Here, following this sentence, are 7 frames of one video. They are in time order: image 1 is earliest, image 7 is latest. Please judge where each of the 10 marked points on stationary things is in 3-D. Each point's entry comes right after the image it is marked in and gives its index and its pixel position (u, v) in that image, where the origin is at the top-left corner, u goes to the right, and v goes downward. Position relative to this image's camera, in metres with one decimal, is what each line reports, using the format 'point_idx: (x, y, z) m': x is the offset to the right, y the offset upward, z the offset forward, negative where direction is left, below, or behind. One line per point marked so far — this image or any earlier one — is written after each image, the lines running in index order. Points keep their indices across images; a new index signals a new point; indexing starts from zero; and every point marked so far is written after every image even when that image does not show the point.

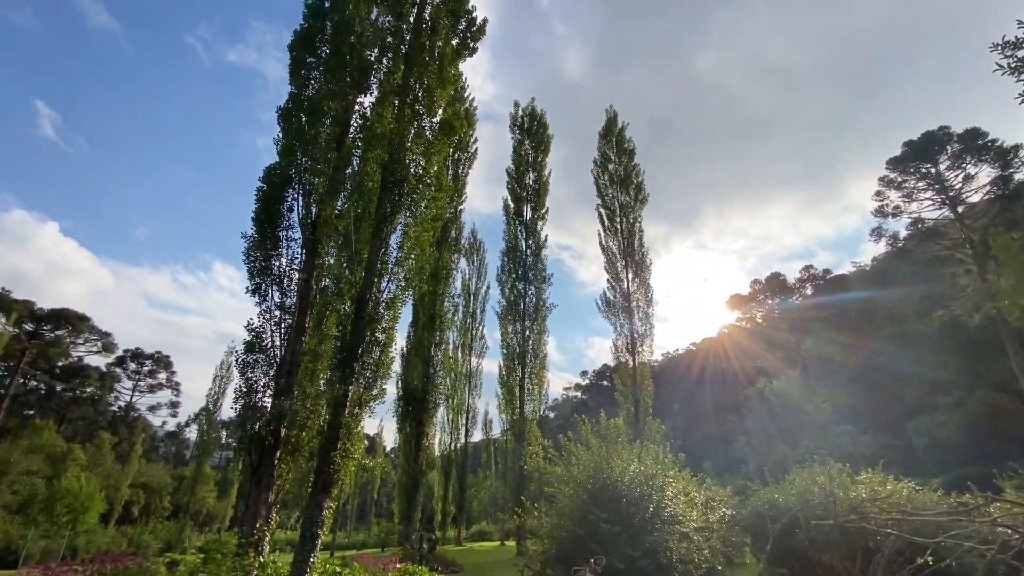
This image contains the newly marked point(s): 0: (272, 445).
0: (-4.1, -2.7, +8.3) m
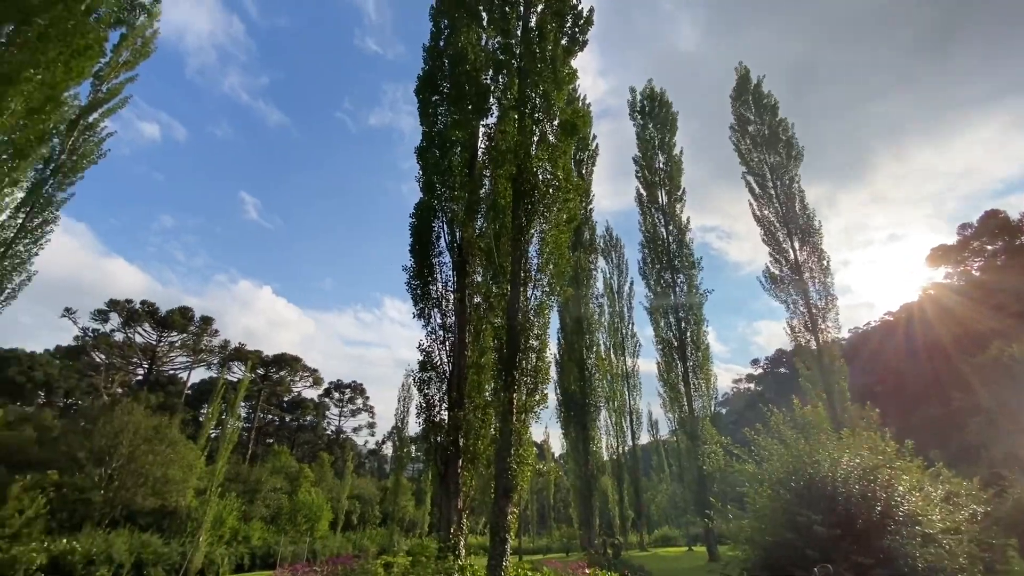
0: (-1.0, -3.1, +8.9) m
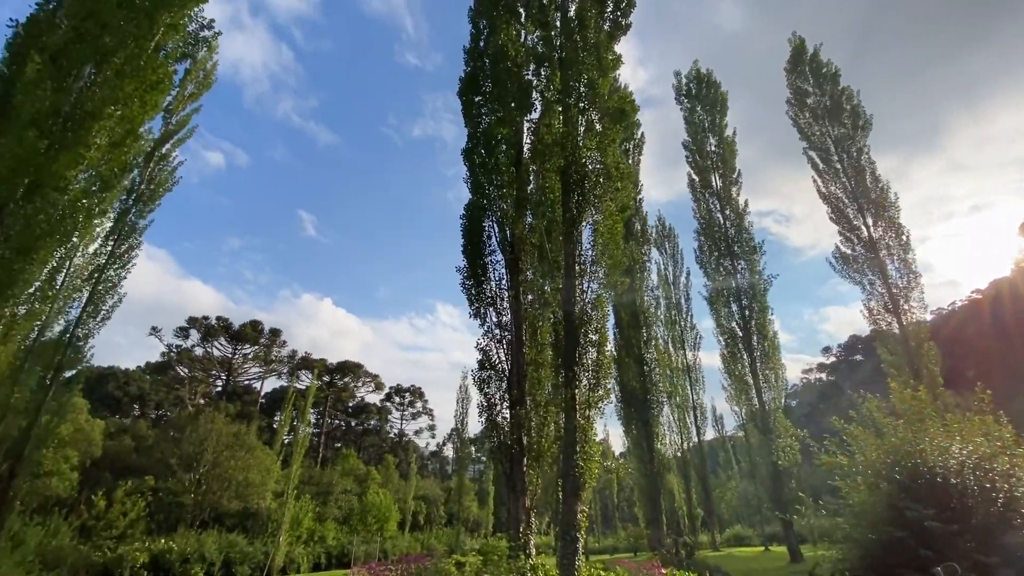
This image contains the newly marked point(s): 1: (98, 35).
0: (+0.1, -3.0, +8.8) m
1: (-6.0, +3.7, +7.0) m
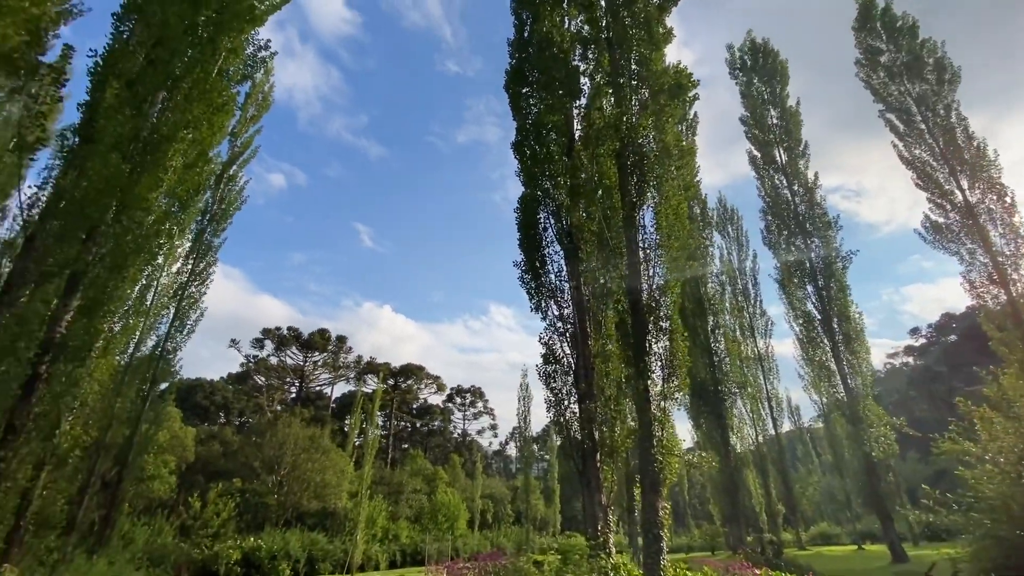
0: (+1.4, -2.9, +8.6) m
1: (-5.3, +3.5, +7.4) m
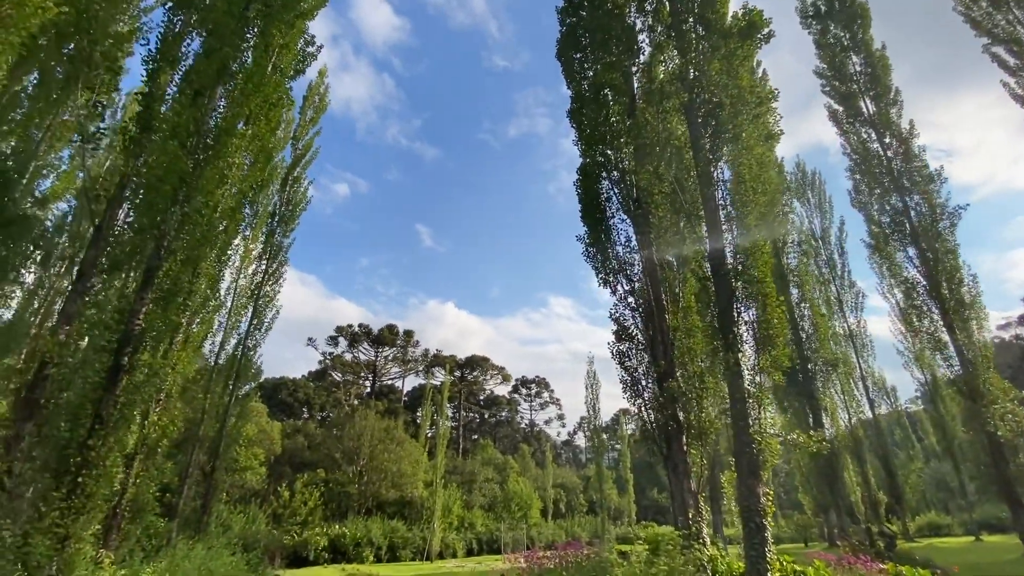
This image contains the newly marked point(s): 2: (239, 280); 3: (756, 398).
0: (+2.7, -2.3, +7.9) m
1: (-4.5, +3.6, +7.4) m
2: (-9.1, +0.2, +16.0) m
3: (+3.4, -1.6, +6.7) m
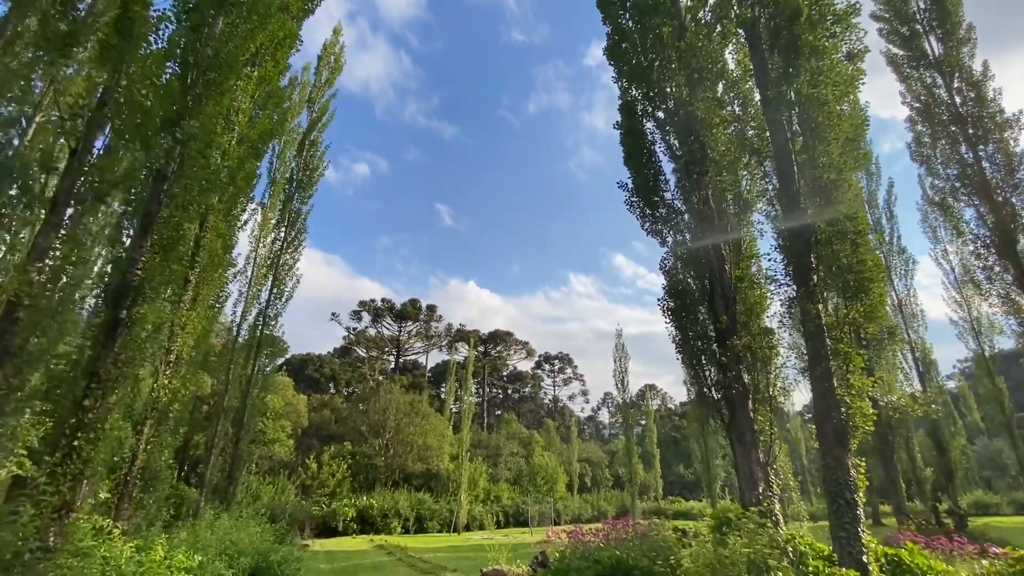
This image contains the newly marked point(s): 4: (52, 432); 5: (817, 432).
0: (+3.2, -1.6, +7.0) m
1: (-4.0, +4.2, +6.6) m
2: (-8.2, +1.2, +15.5) m
3: (+3.9, -0.8, +5.8) m
4: (-4.5, -1.4, +4.7) m
5: (+3.3, -1.5, +5.2) m
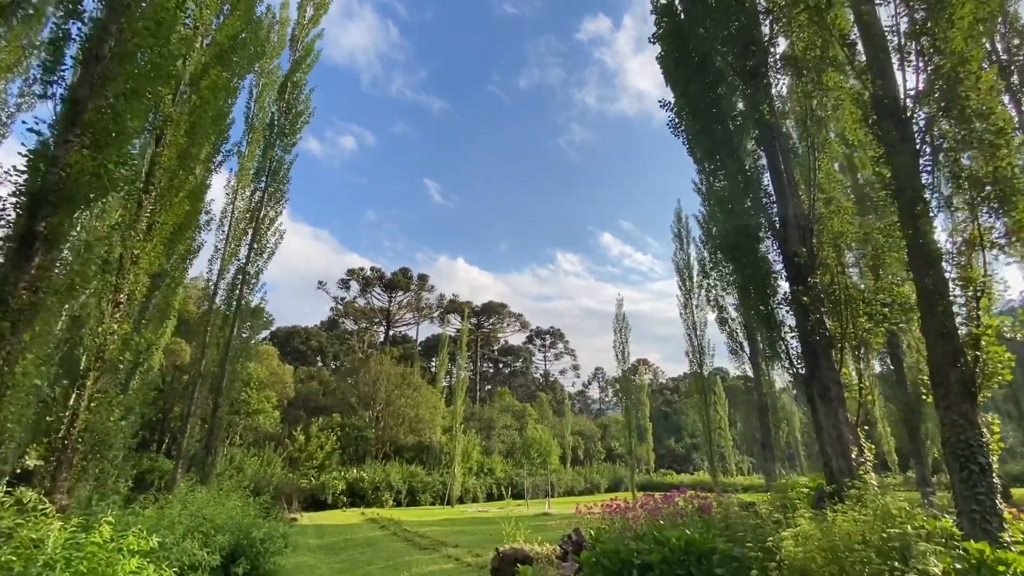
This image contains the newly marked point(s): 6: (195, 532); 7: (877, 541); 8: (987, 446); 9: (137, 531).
0: (+3.5, -0.8, +6.0) m
1: (-3.6, +5.1, +5.1) m
2: (-8.1, +2.5, +14.1) m
3: (+4.2, -0.1, +4.7) m
4: (-4.2, -0.6, +3.5) m
5: (+3.7, -0.8, +4.2) m
6: (-4.8, -3.6, +7.2) m
7: (+2.4, -1.7, +3.2) m
8: (+3.9, -1.3, +4.0) m
9: (-4.2, -2.7, +5.4) m
